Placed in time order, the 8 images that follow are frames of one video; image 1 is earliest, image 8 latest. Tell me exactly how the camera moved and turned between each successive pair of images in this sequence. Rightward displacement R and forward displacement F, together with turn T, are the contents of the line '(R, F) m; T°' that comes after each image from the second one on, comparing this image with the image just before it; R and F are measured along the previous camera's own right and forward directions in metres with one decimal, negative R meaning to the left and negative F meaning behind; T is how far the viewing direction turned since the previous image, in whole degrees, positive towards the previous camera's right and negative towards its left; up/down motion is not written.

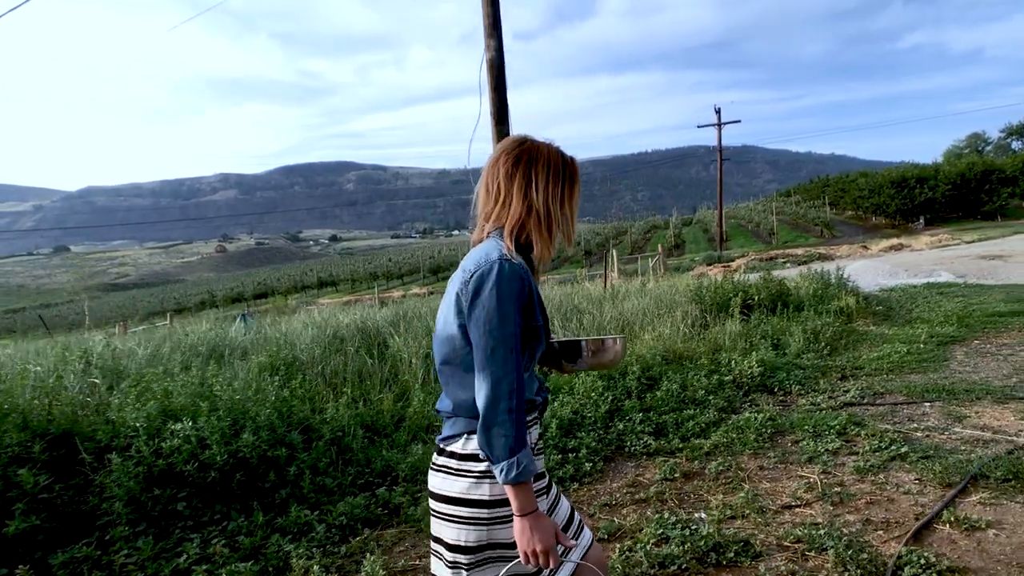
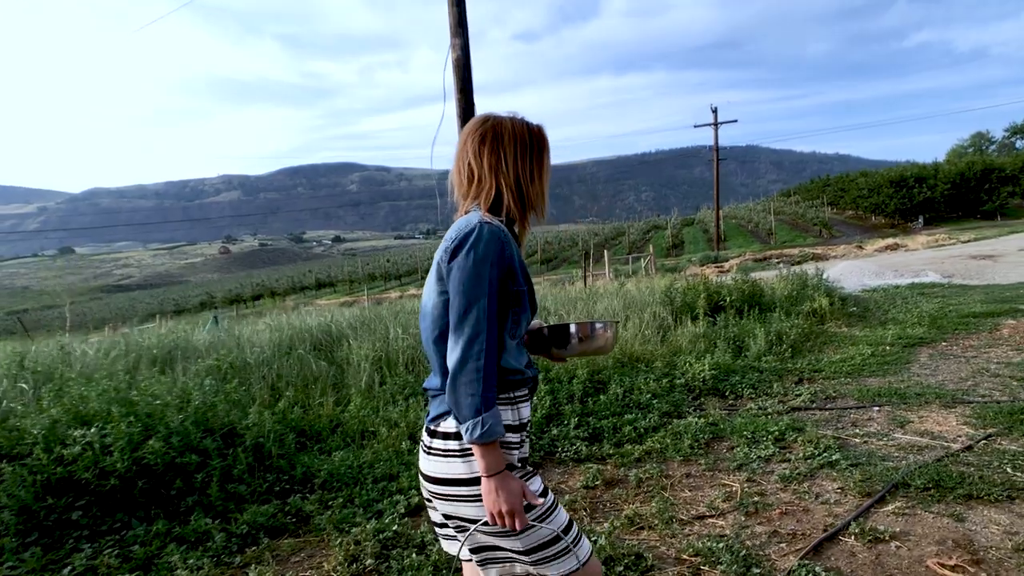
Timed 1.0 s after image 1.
(+0.5, +0.1) m; -1°
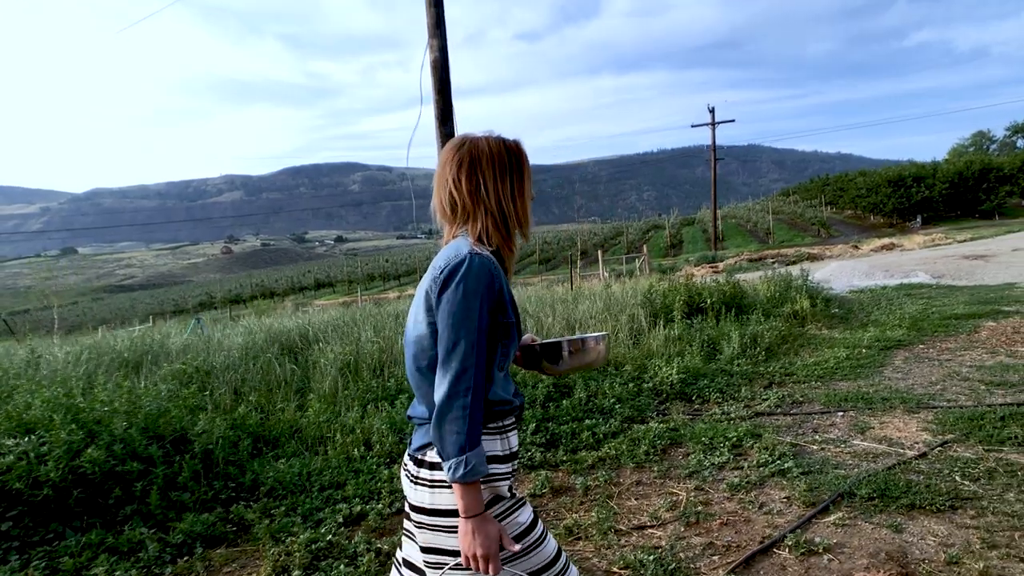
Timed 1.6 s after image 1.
(+0.3, 0.0) m; 0°
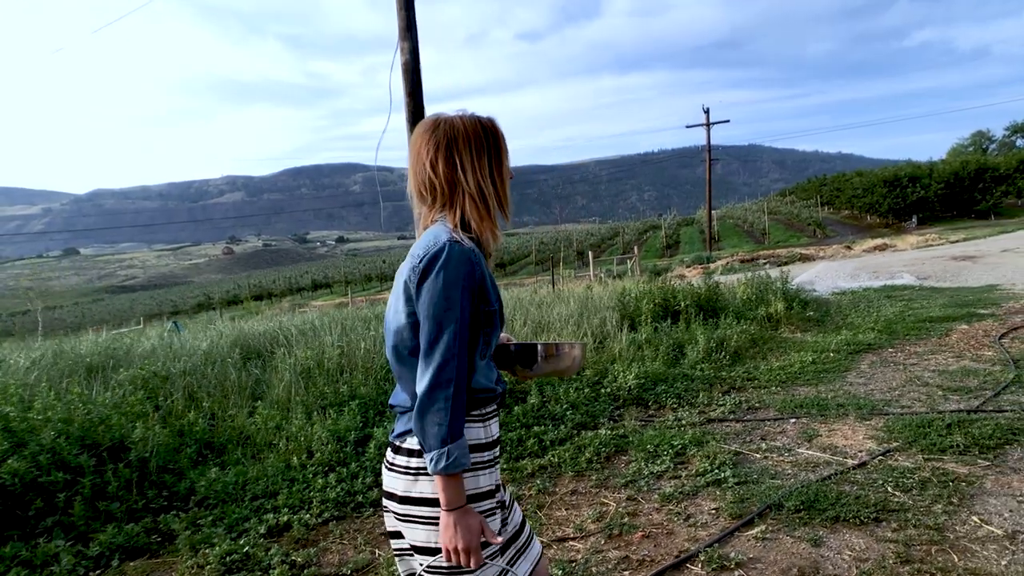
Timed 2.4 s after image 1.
(+0.4, 0.0) m; 0°
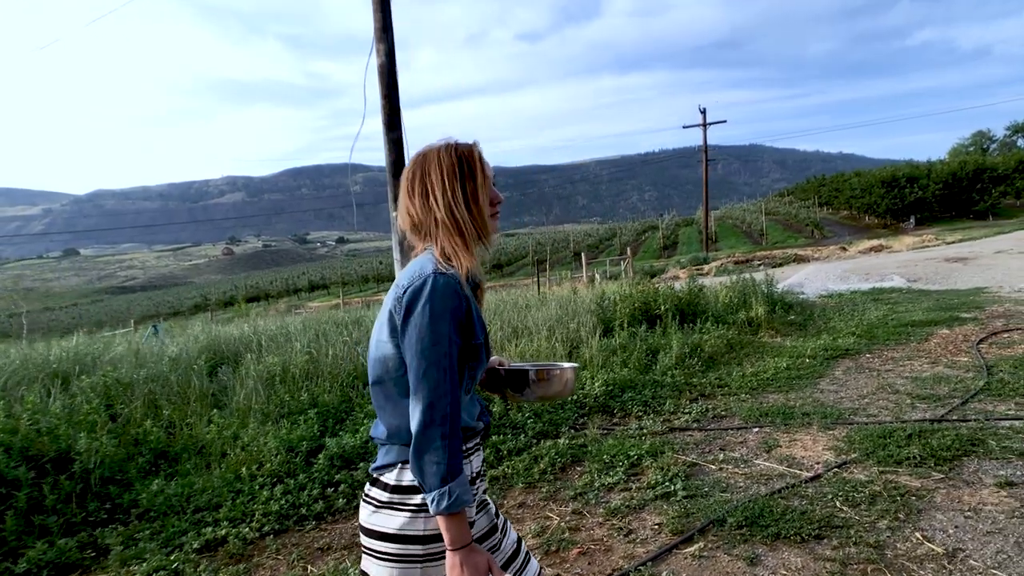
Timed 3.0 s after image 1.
(+0.3, +0.1) m; 0°
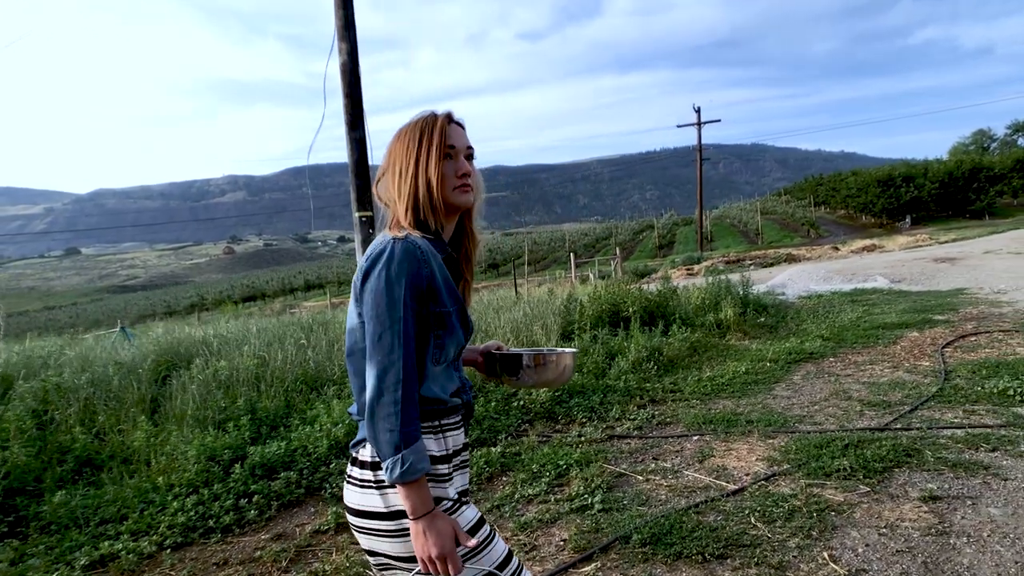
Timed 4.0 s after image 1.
(+0.5, +0.1) m; 0°
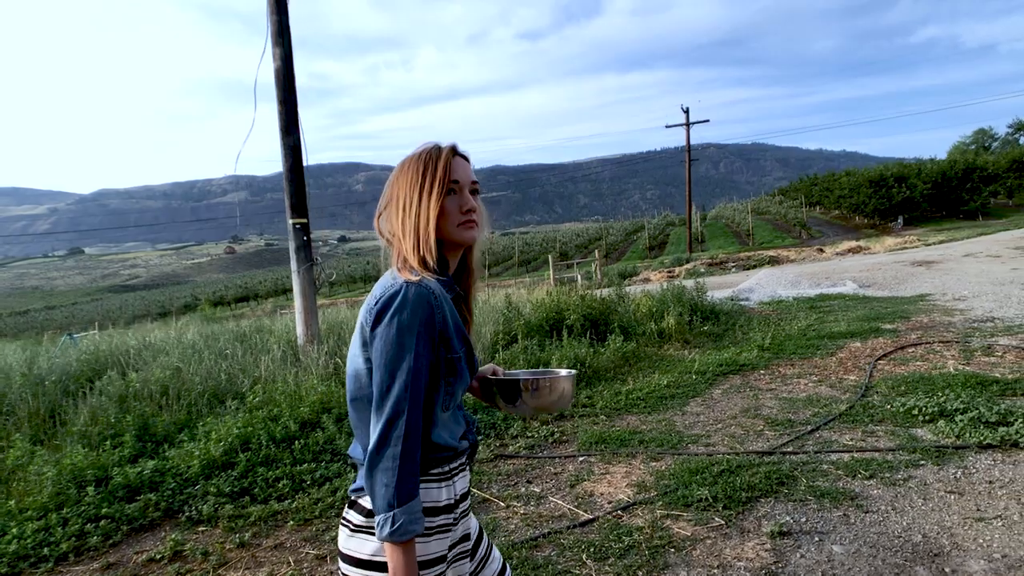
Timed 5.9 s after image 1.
(+0.8, +0.2) m; -1°
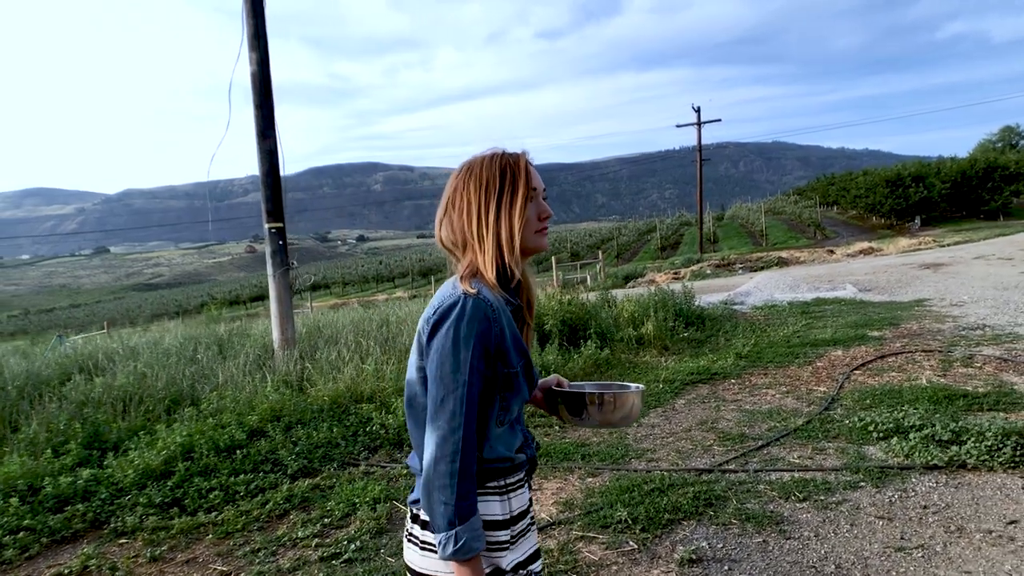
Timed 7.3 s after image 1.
(+0.5, +0.1) m; -2°
